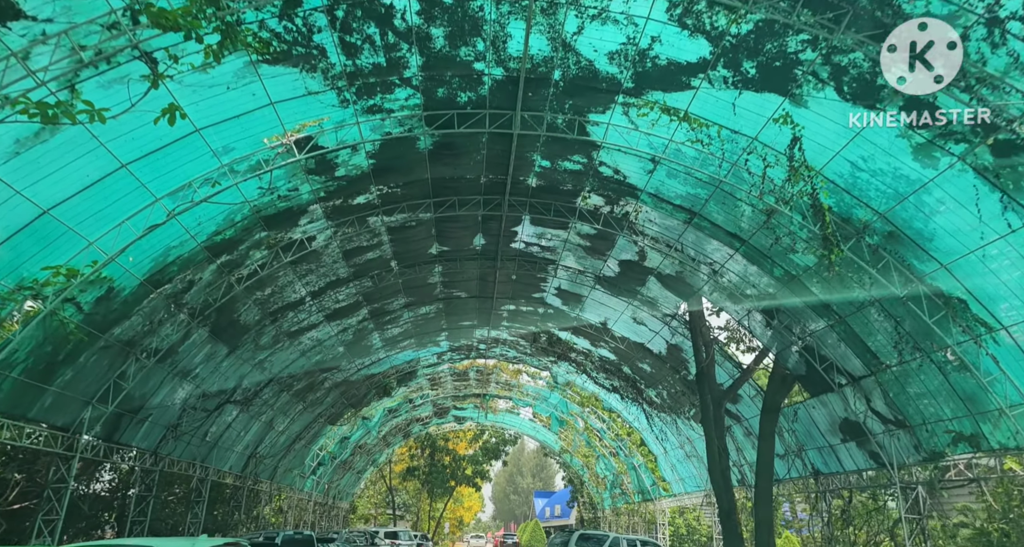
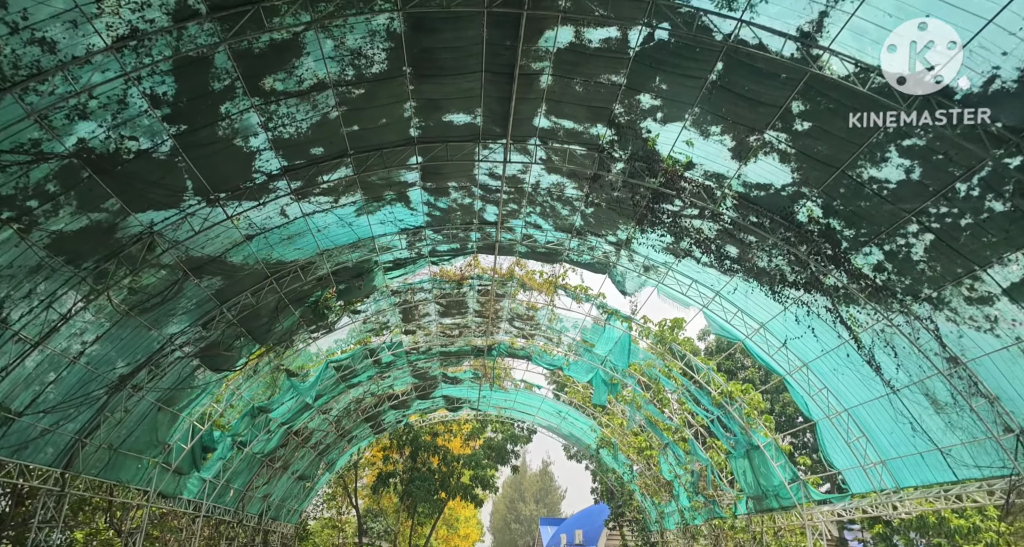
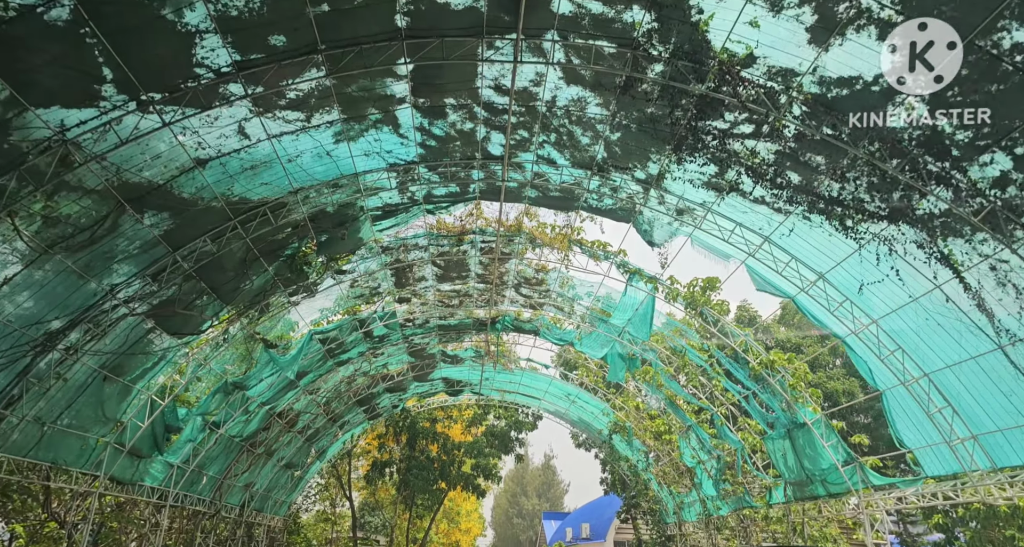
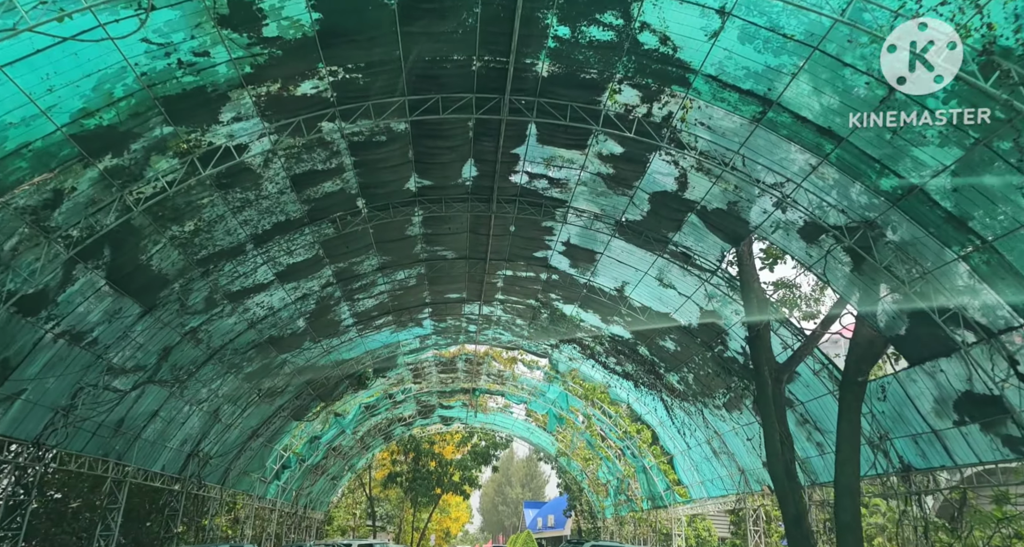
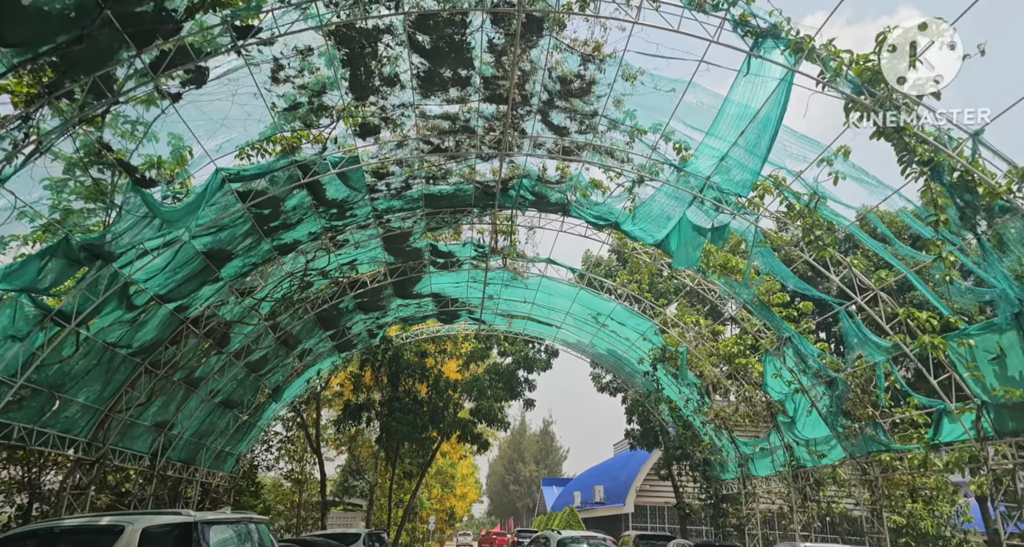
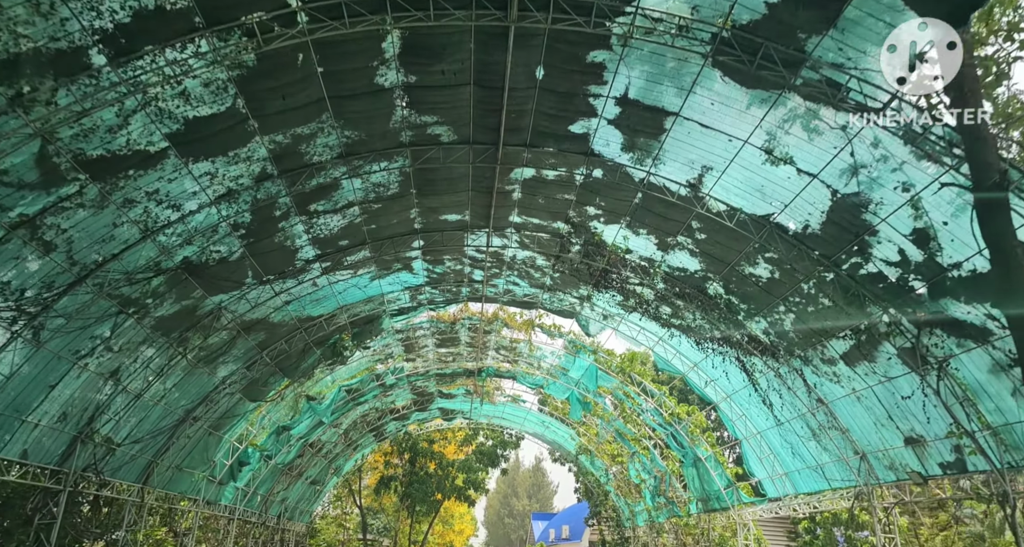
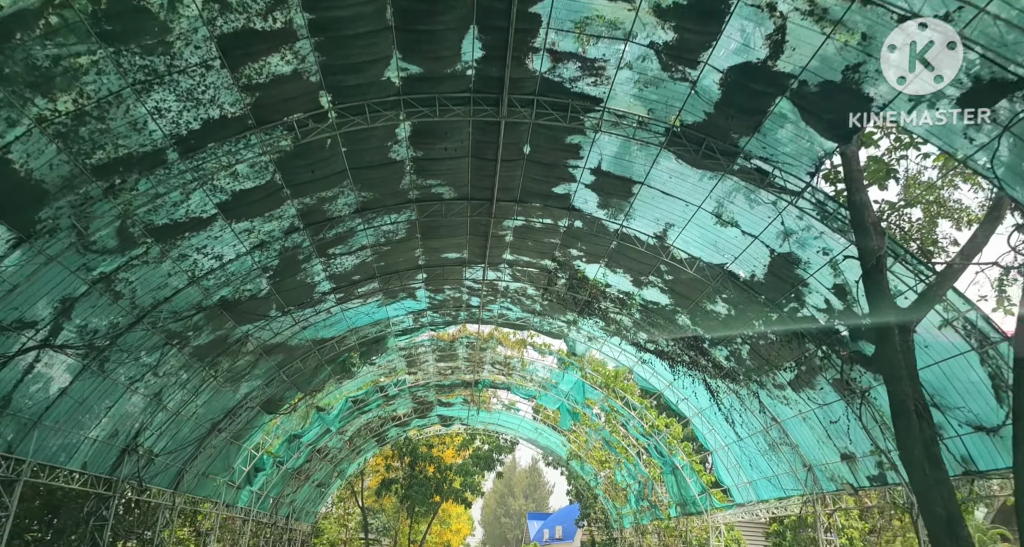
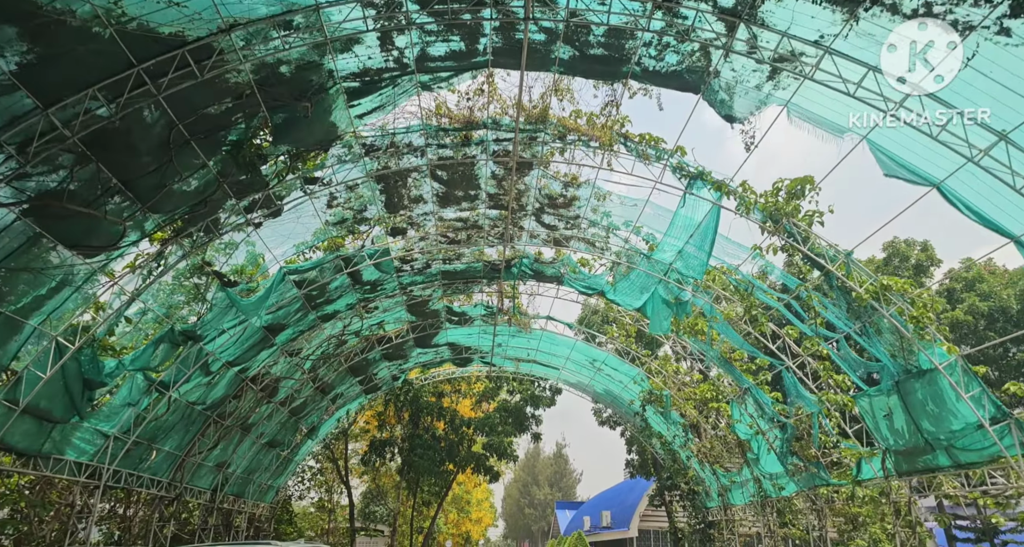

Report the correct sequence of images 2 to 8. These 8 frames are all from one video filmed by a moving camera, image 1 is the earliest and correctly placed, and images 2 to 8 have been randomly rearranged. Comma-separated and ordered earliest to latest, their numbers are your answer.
4, 7, 6, 2, 3, 8, 5
